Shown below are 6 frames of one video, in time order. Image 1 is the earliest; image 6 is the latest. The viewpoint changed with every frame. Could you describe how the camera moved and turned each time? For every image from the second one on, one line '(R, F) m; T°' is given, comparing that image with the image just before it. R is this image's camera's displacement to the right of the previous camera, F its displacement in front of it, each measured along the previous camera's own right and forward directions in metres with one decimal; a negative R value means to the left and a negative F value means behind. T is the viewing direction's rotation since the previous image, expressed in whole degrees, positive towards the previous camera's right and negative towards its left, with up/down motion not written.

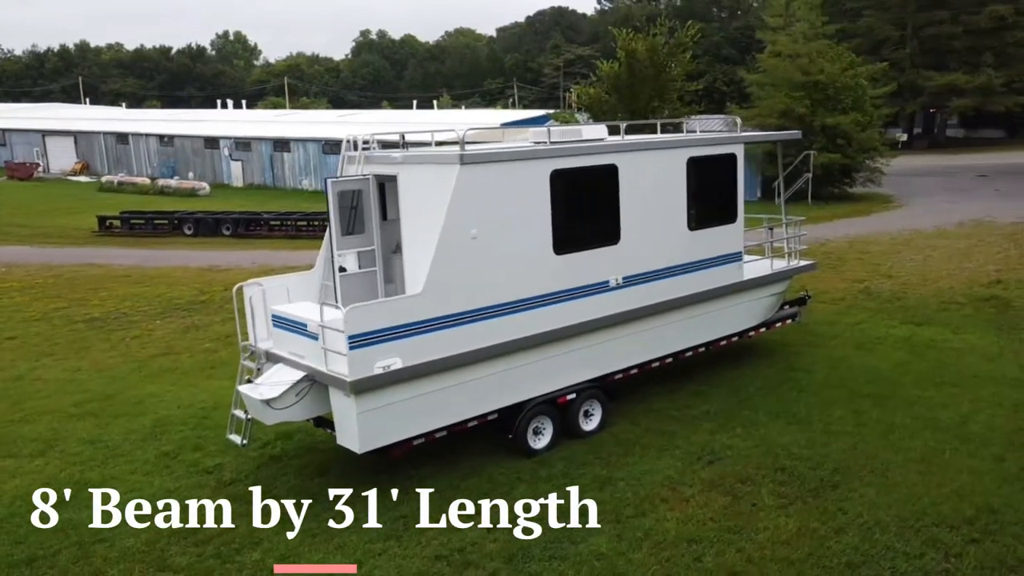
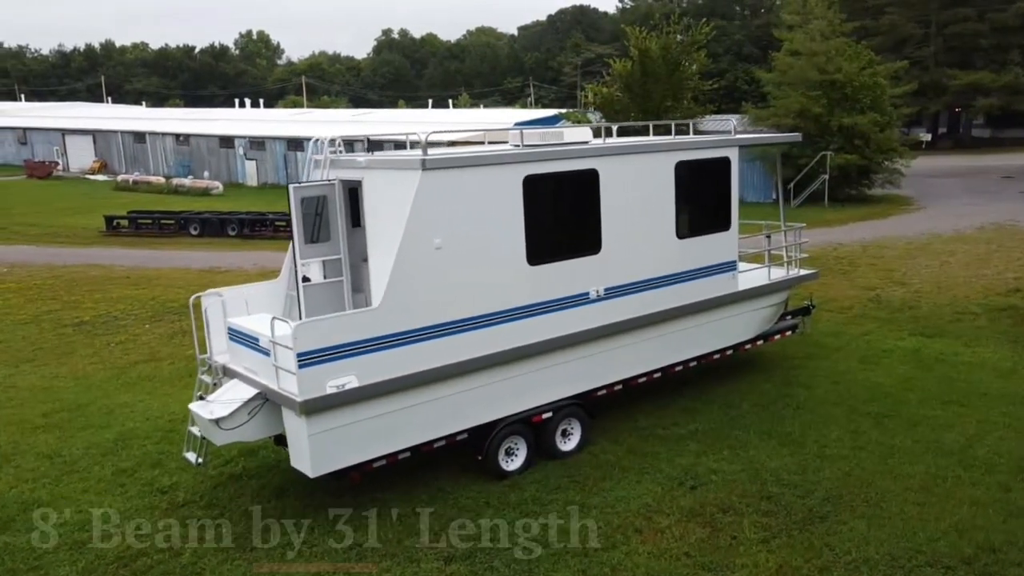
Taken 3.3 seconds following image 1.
(+0.4, +0.4) m; -1°
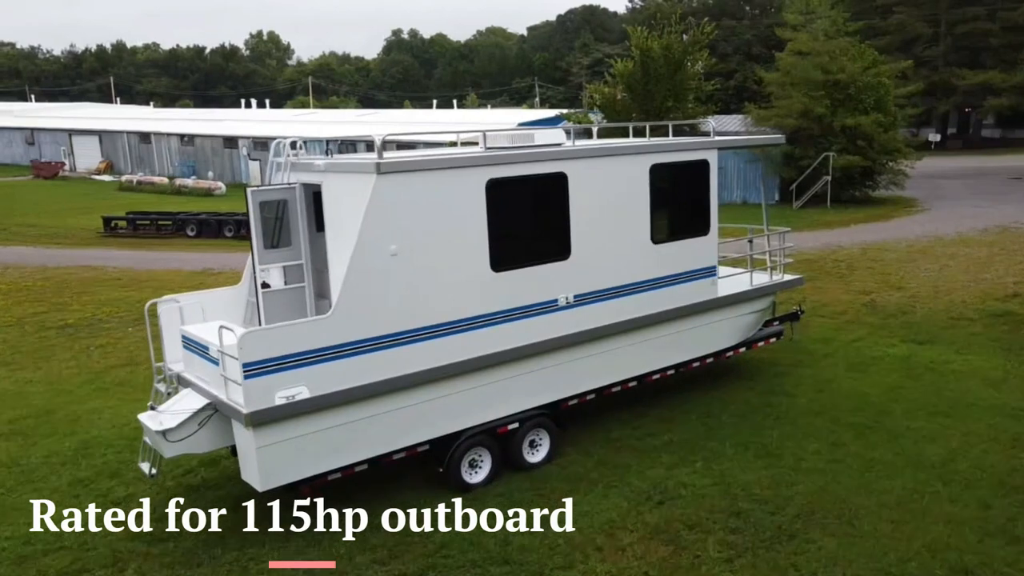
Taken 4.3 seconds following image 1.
(+0.4, +0.2) m; -1°
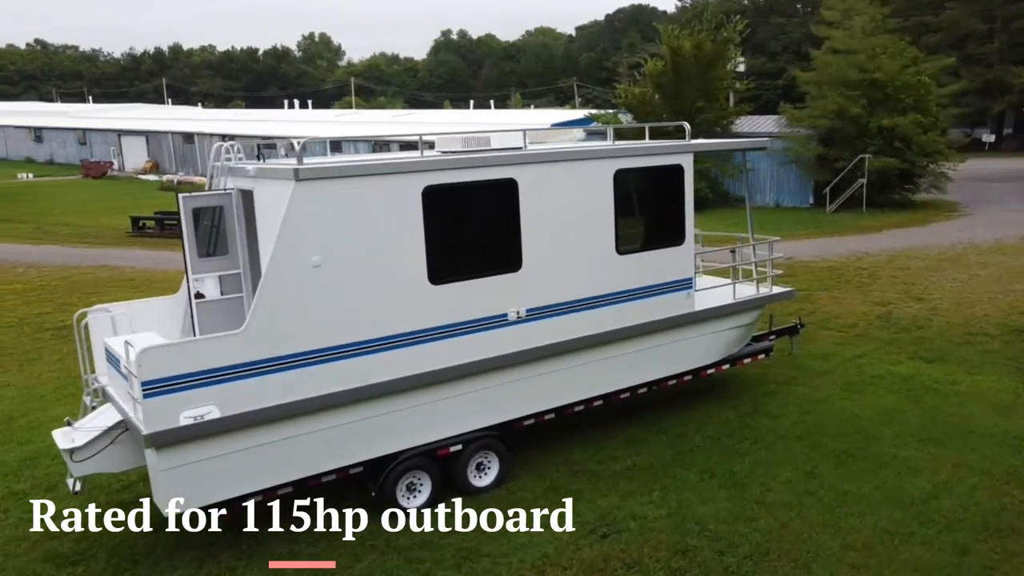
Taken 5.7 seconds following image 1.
(+0.8, +0.5) m; -3°
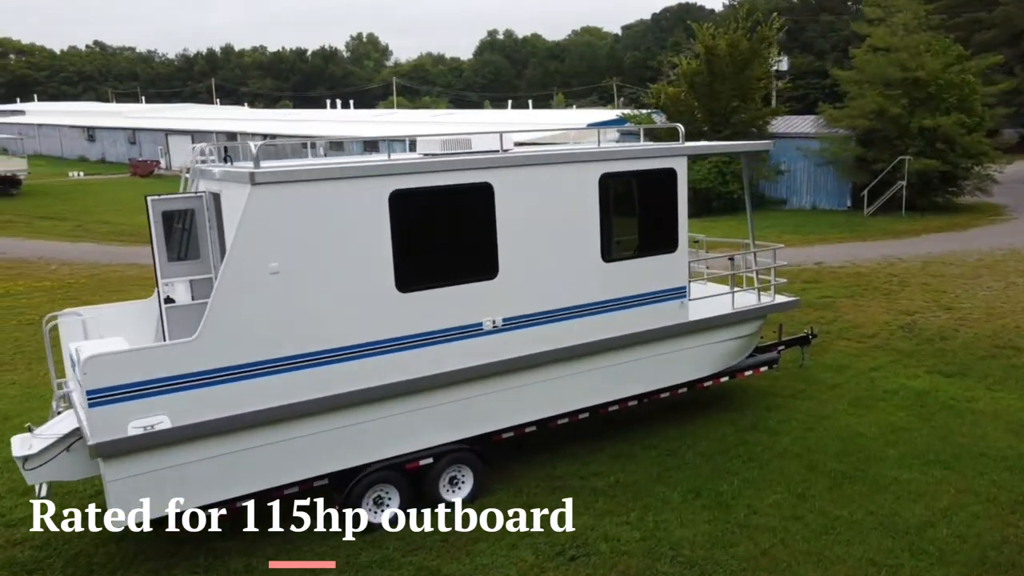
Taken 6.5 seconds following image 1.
(+0.5, +0.3) m; -3°
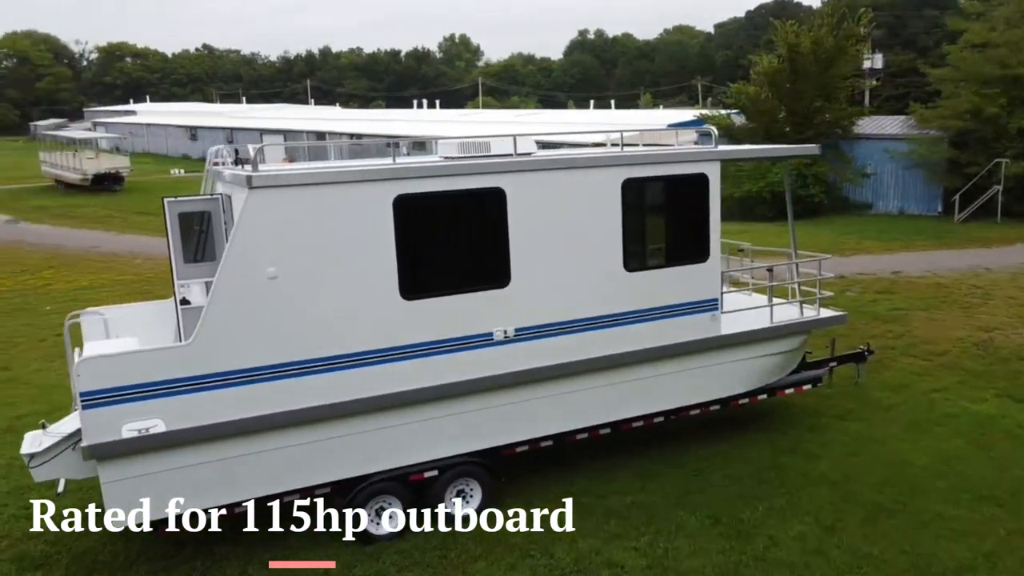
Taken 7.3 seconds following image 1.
(+0.6, +0.3) m; -6°
